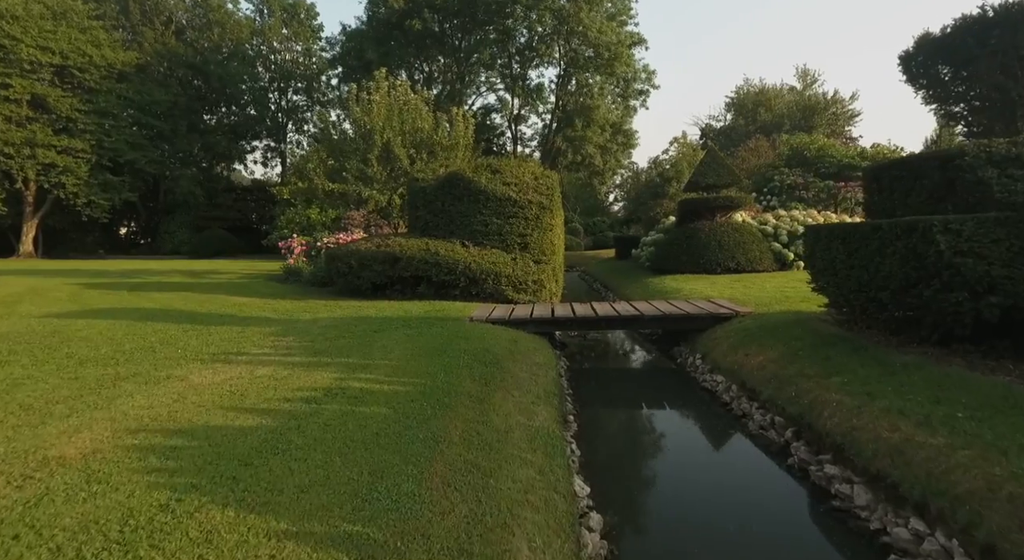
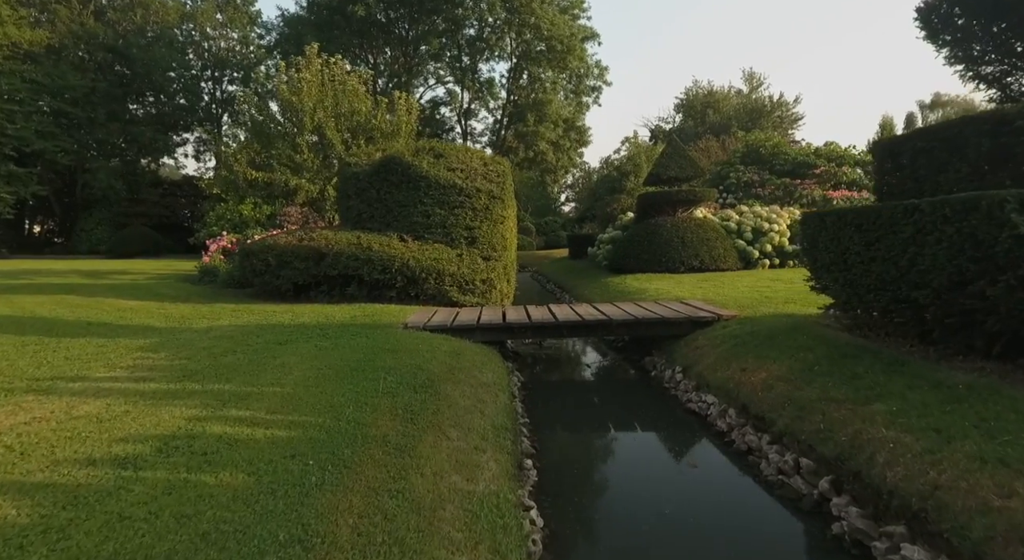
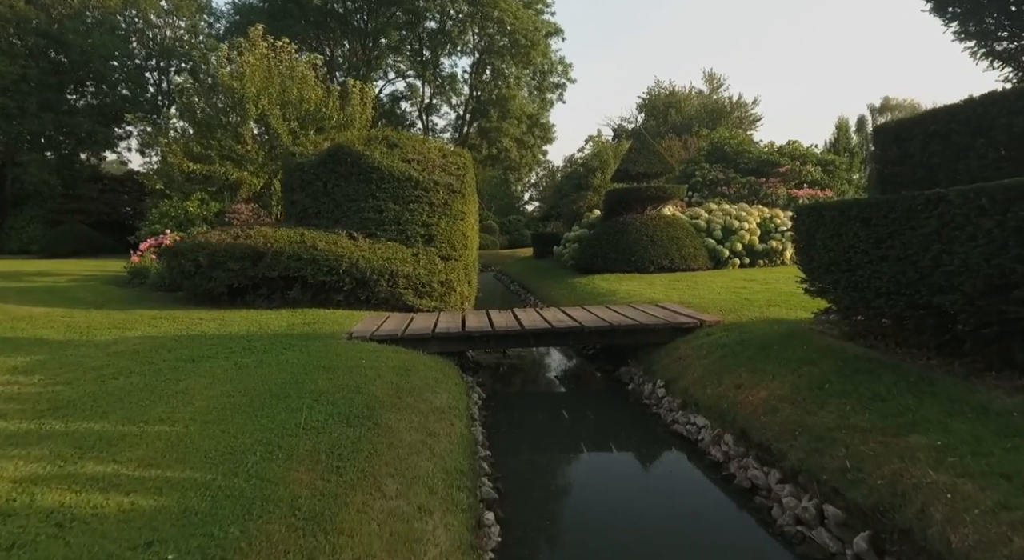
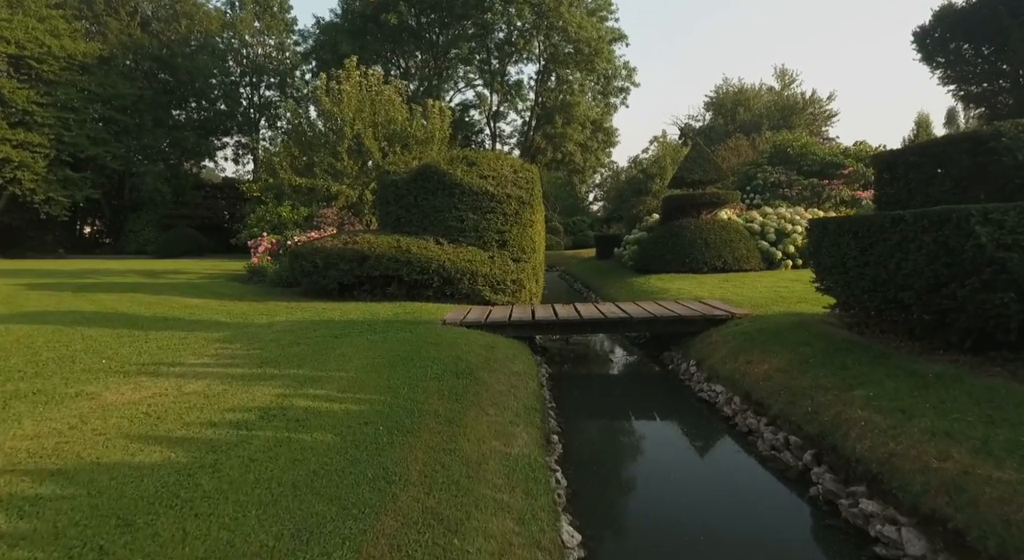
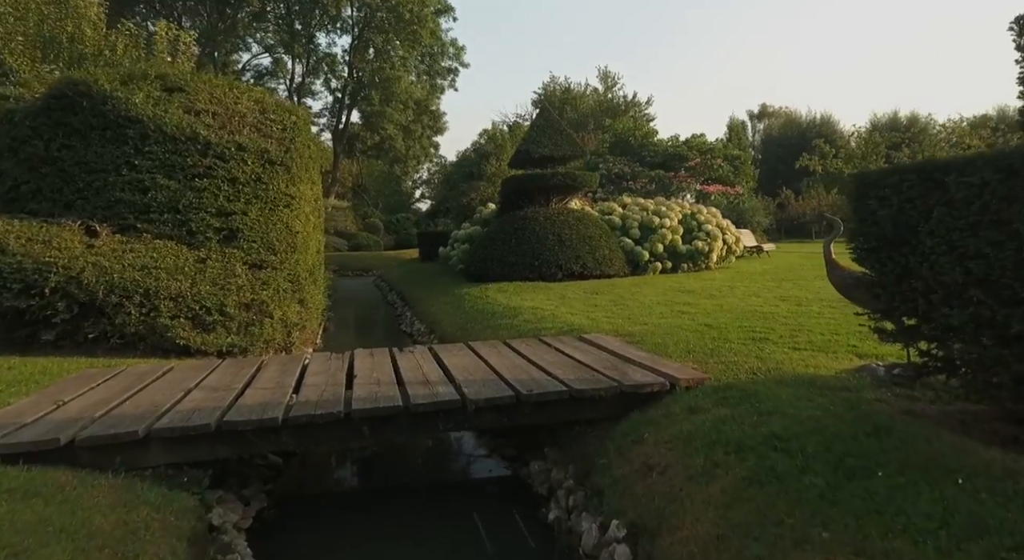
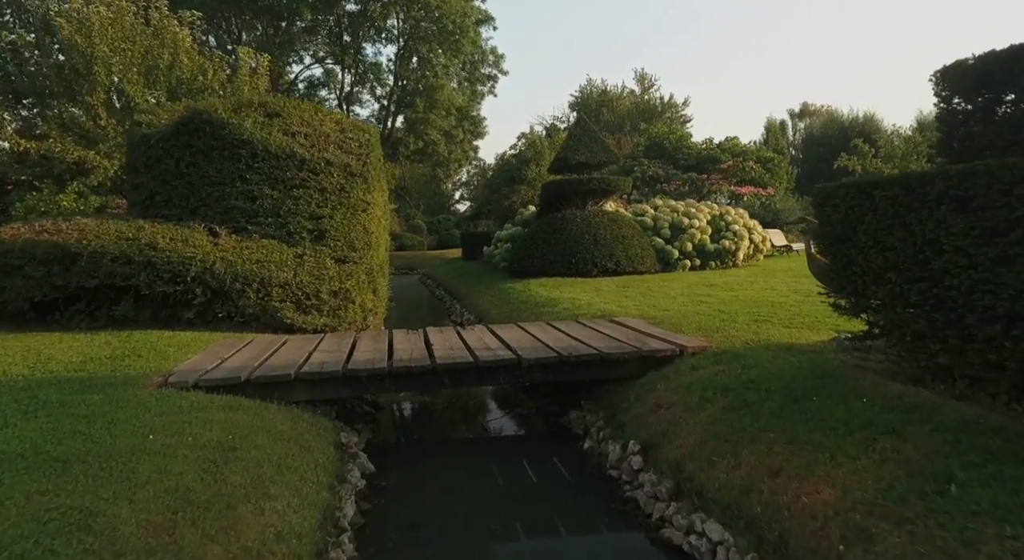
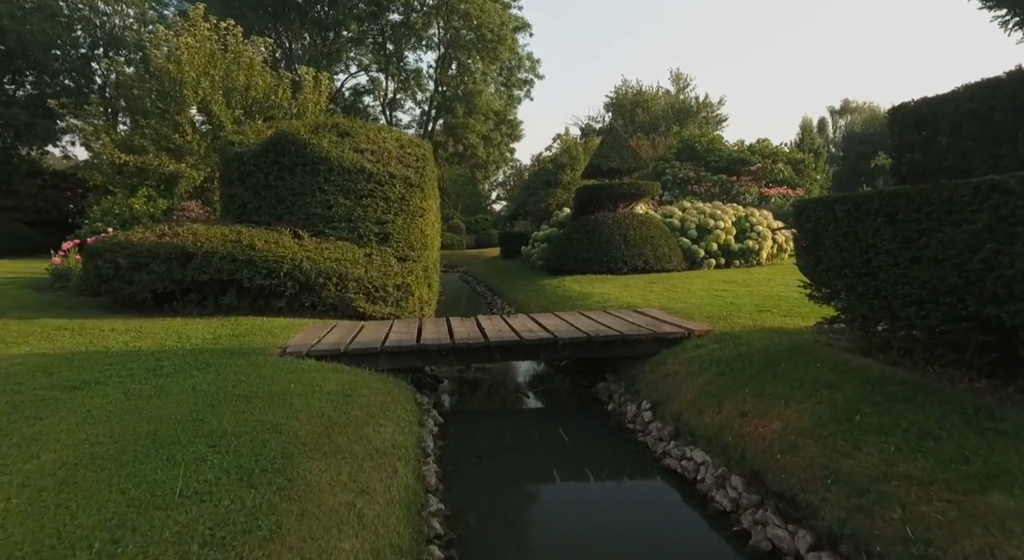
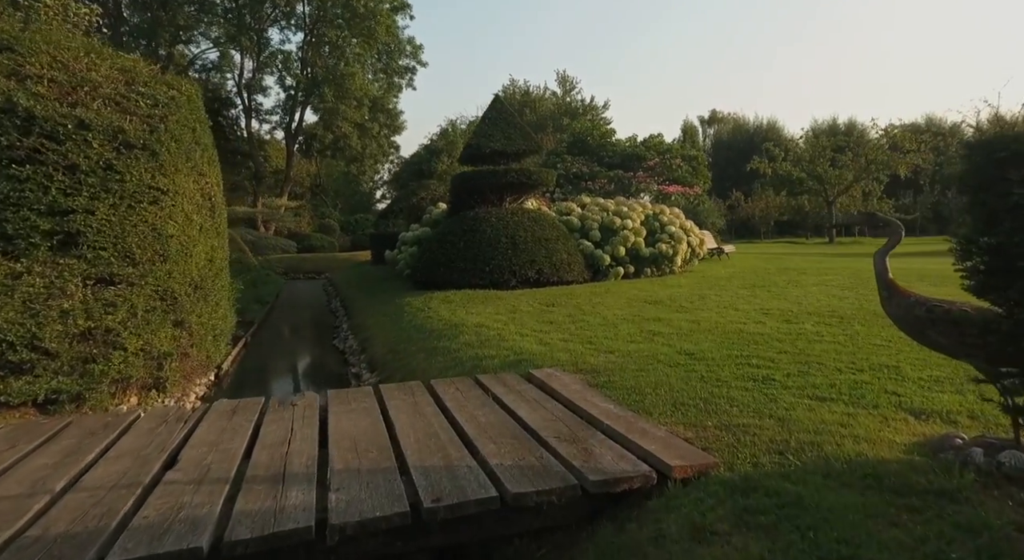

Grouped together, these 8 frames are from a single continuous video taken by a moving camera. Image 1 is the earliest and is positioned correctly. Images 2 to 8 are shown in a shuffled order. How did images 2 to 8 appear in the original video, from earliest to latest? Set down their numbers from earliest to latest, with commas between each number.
4, 2, 3, 7, 6, 5, 8
